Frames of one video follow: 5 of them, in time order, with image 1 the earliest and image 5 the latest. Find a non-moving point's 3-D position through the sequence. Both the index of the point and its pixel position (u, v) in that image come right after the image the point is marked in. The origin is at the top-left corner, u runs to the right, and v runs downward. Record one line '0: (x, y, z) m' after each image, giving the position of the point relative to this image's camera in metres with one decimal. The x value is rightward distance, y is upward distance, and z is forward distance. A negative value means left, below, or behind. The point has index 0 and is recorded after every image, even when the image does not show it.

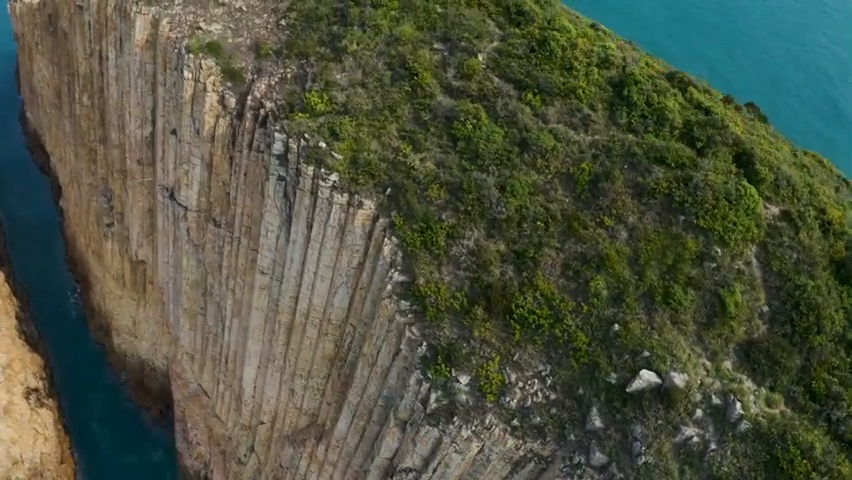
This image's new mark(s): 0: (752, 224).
0: (+11.3, +0.5, +19.7) m
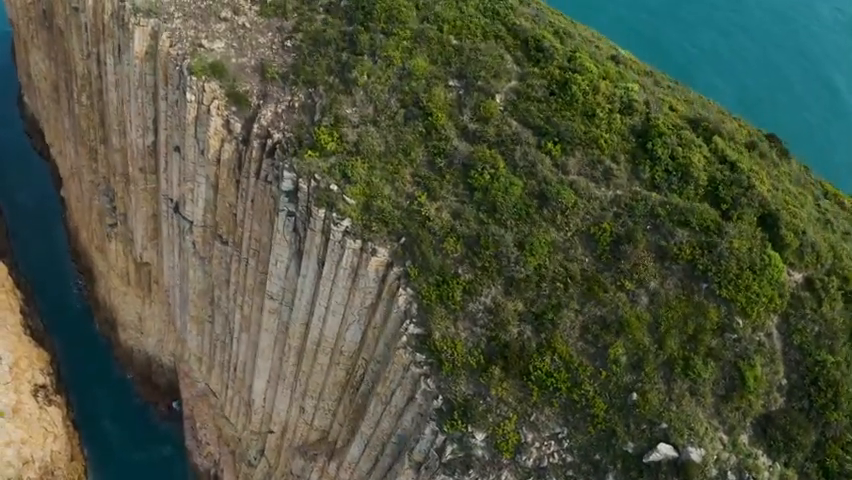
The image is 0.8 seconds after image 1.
0: (+11.9, -1.8, +19.5) m
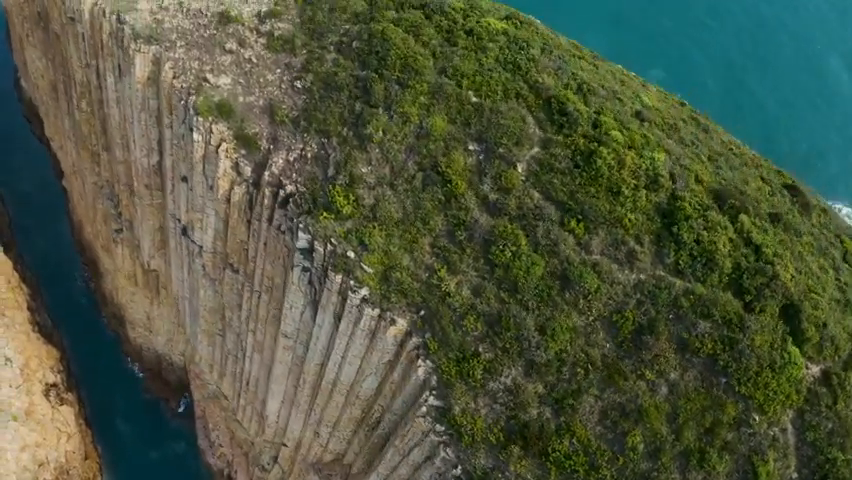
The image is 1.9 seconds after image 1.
0: (+12.7, -5.2, +19.8) m
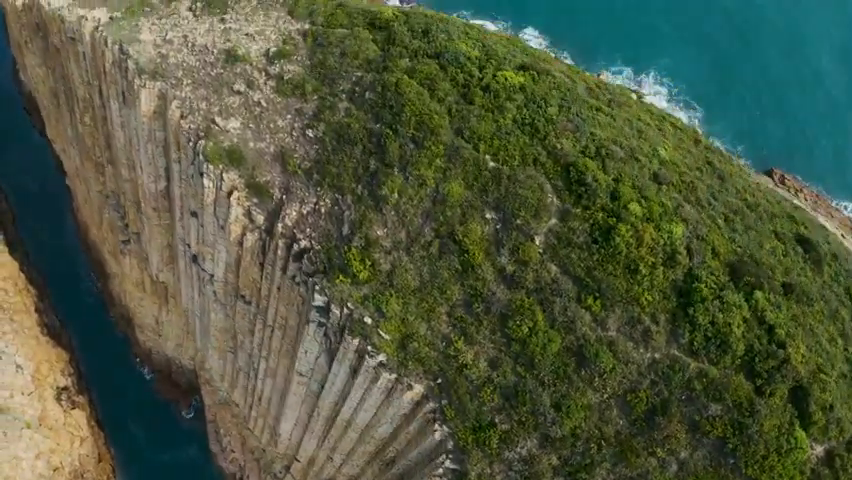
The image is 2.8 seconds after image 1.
0: (+13.5, -8.4, +20.6) m
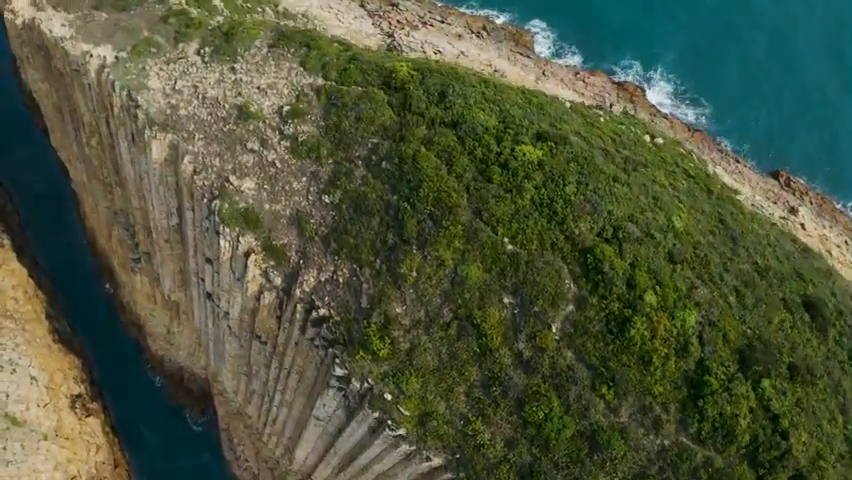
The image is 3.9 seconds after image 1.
0: (+14.3, -12.2, +22.1) m
